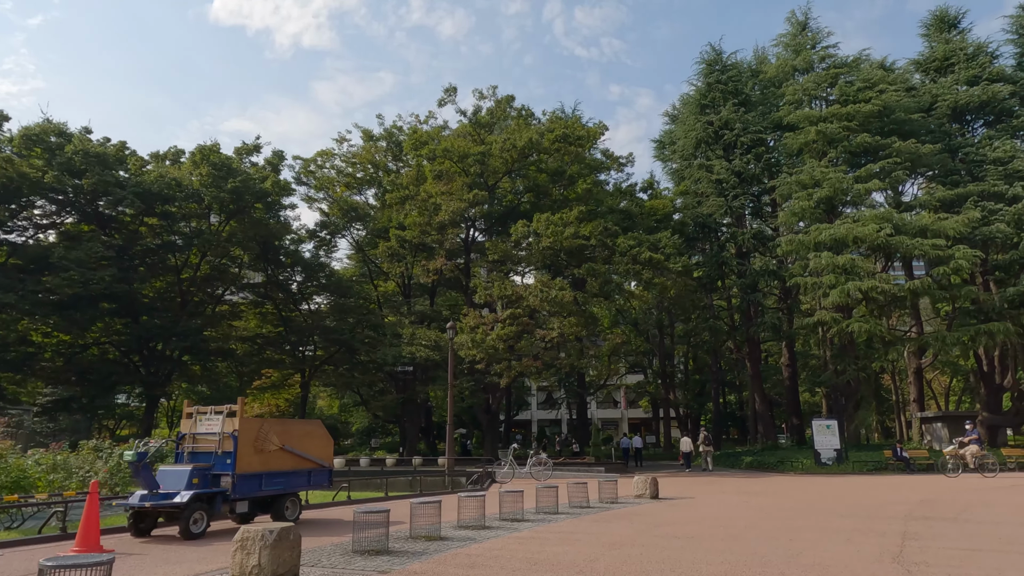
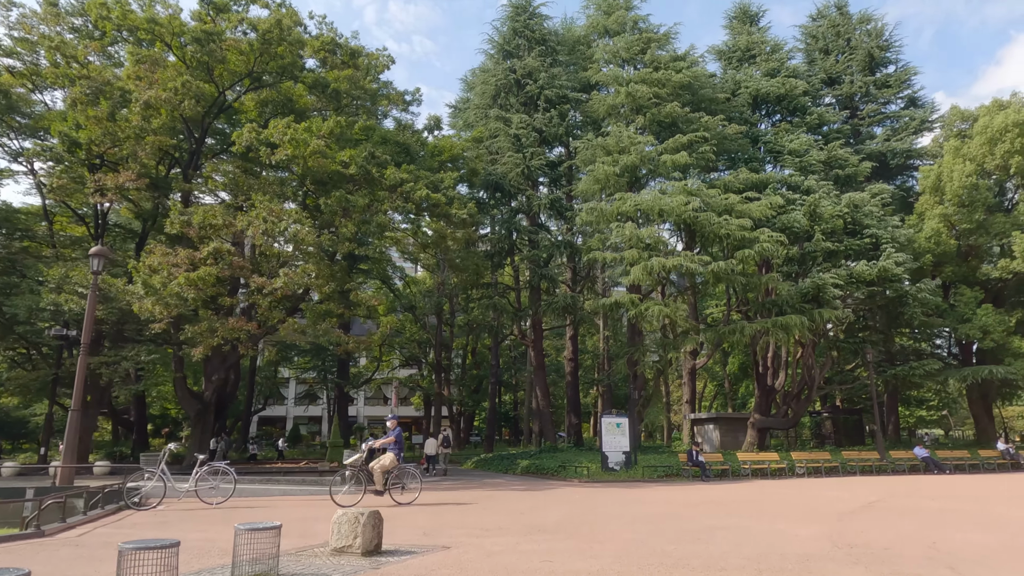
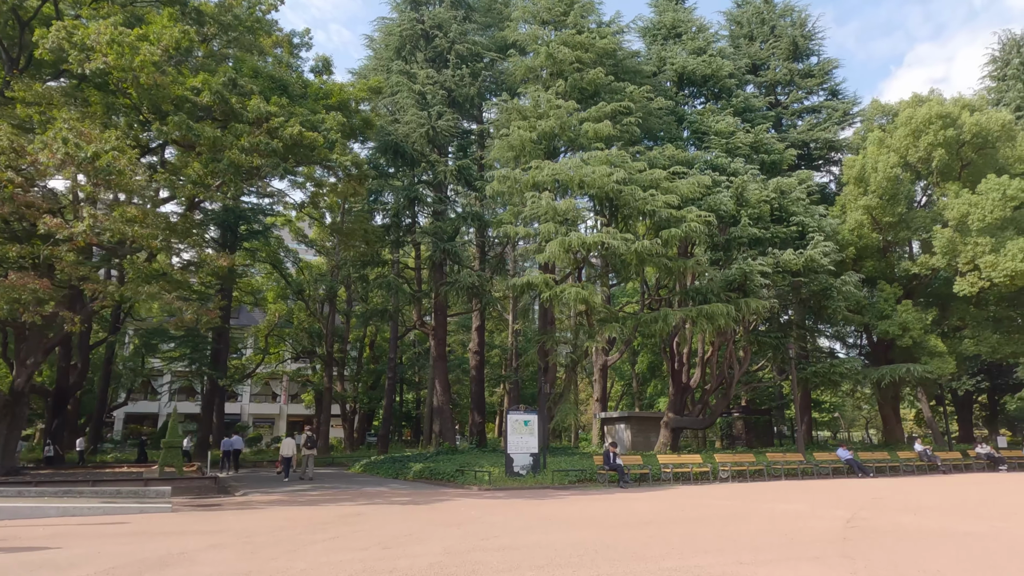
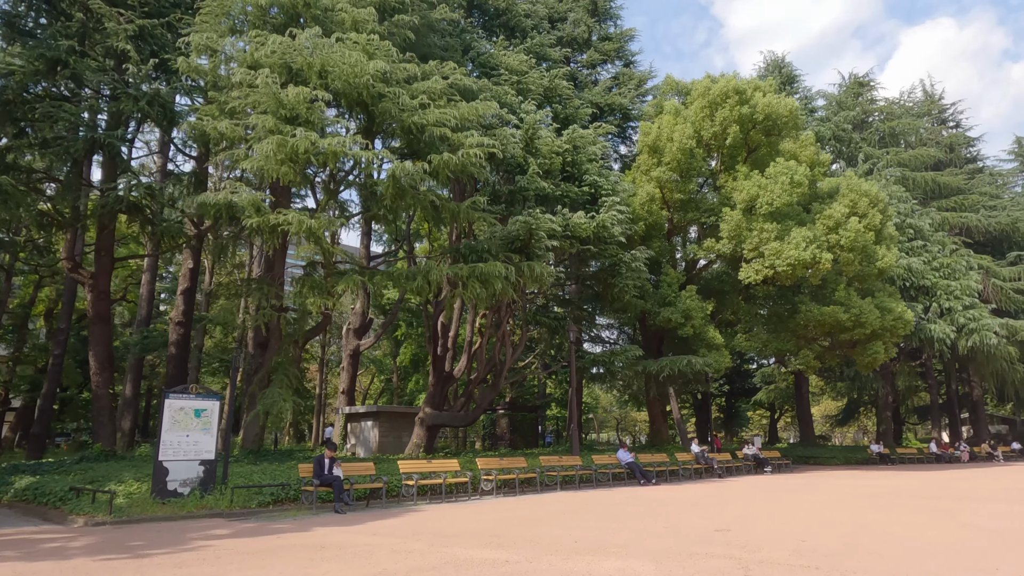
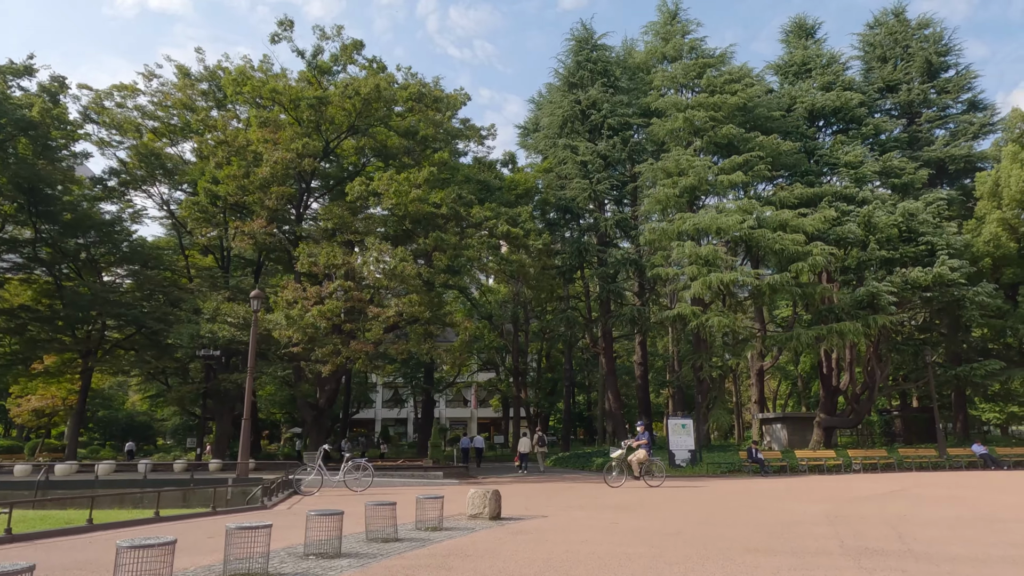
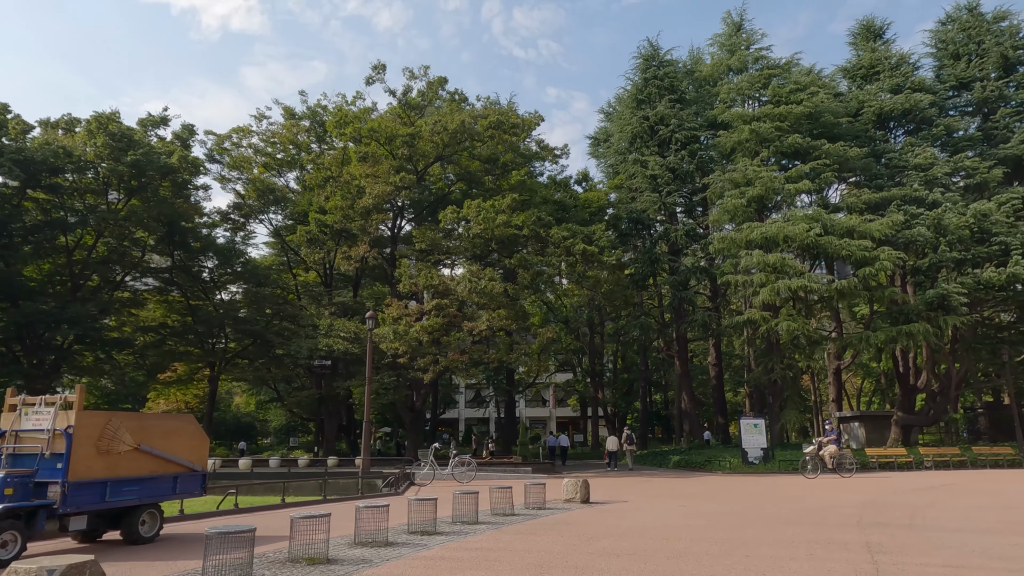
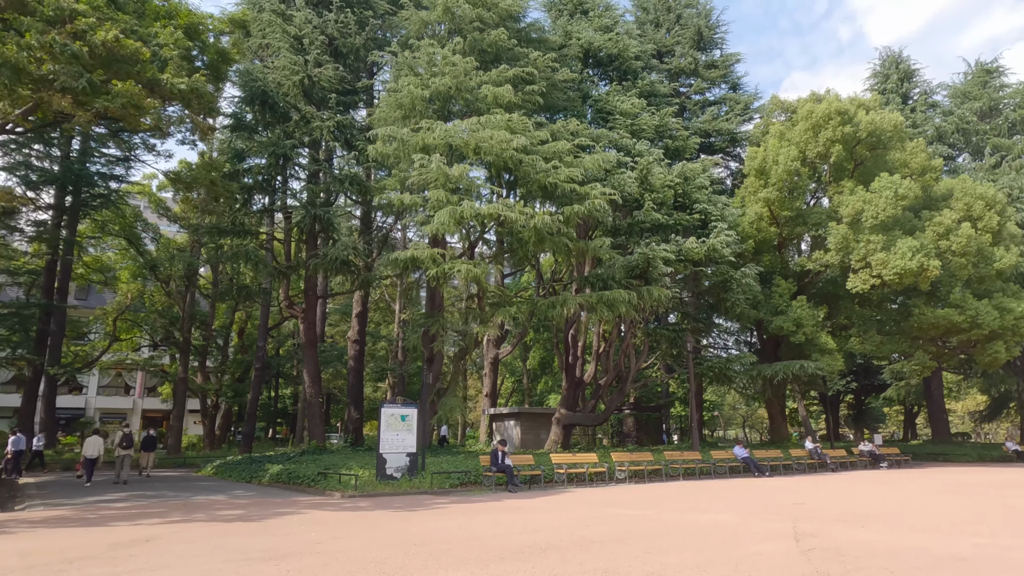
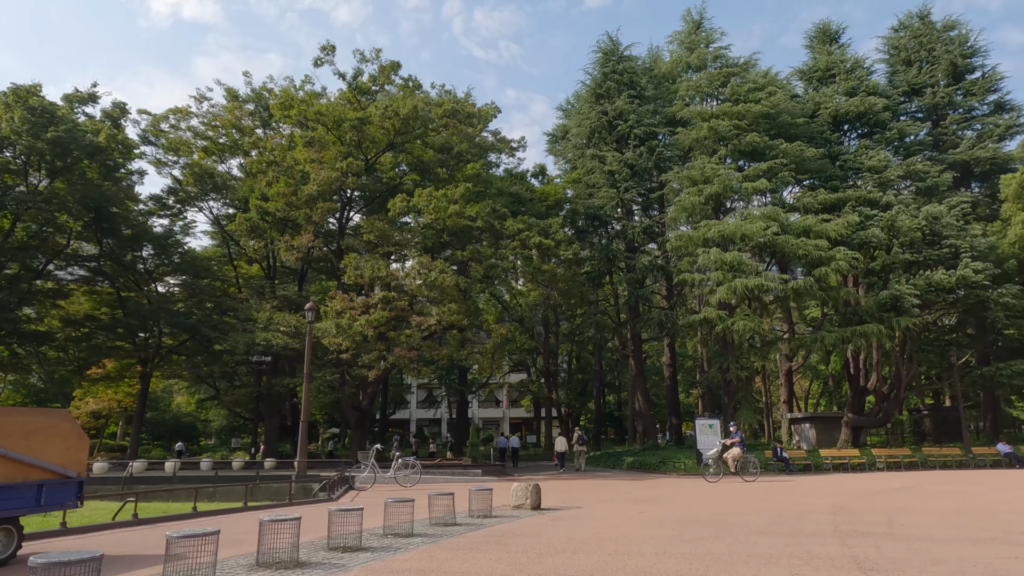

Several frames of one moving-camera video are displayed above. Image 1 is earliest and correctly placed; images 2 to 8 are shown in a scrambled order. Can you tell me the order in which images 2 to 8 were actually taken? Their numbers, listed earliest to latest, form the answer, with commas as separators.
6, 8, 5, 2, 3, 7, 4
